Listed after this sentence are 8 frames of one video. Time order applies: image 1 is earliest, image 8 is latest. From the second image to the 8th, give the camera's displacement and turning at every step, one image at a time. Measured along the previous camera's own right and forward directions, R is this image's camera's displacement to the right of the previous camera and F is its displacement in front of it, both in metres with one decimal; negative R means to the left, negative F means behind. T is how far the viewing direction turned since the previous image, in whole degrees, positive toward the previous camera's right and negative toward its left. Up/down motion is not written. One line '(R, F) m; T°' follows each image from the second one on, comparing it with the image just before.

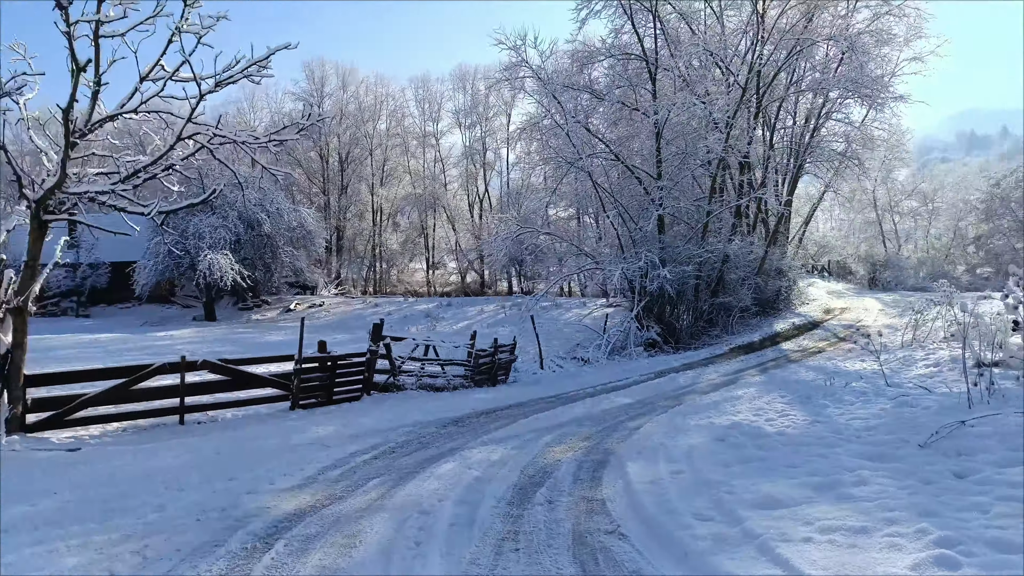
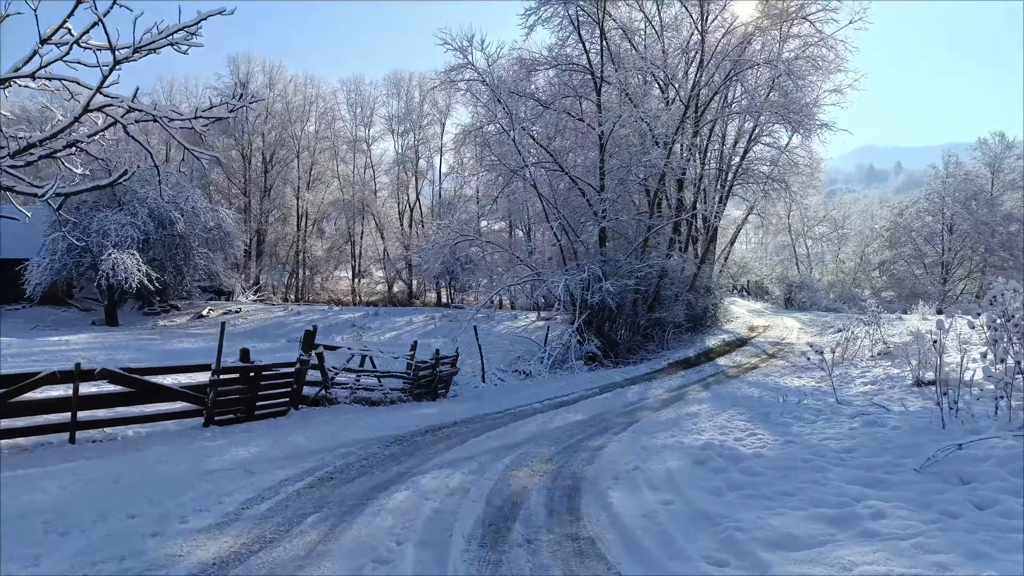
(-0.2, +0.3) m; +7°
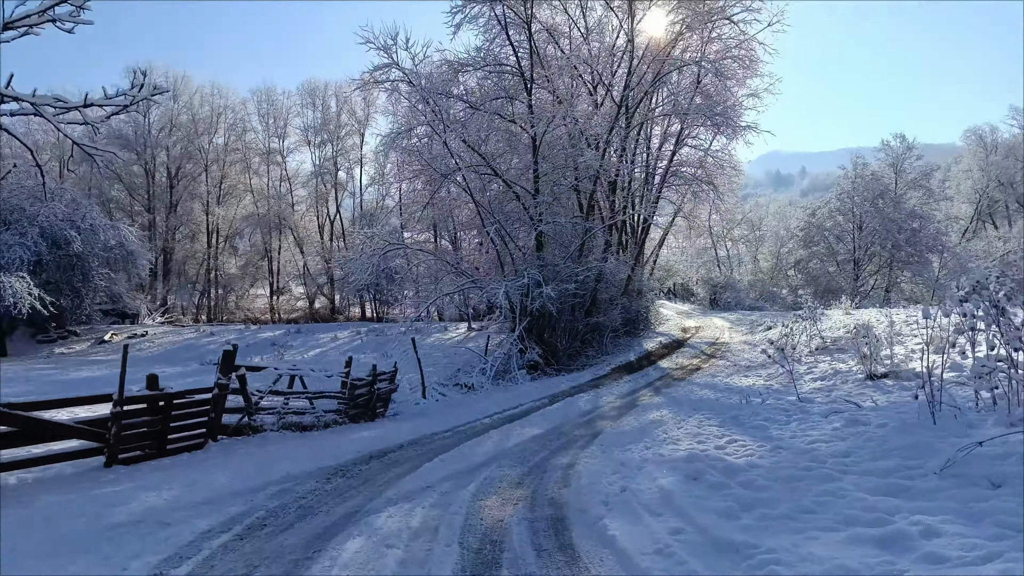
(-0.2, +0.4) m; +7°
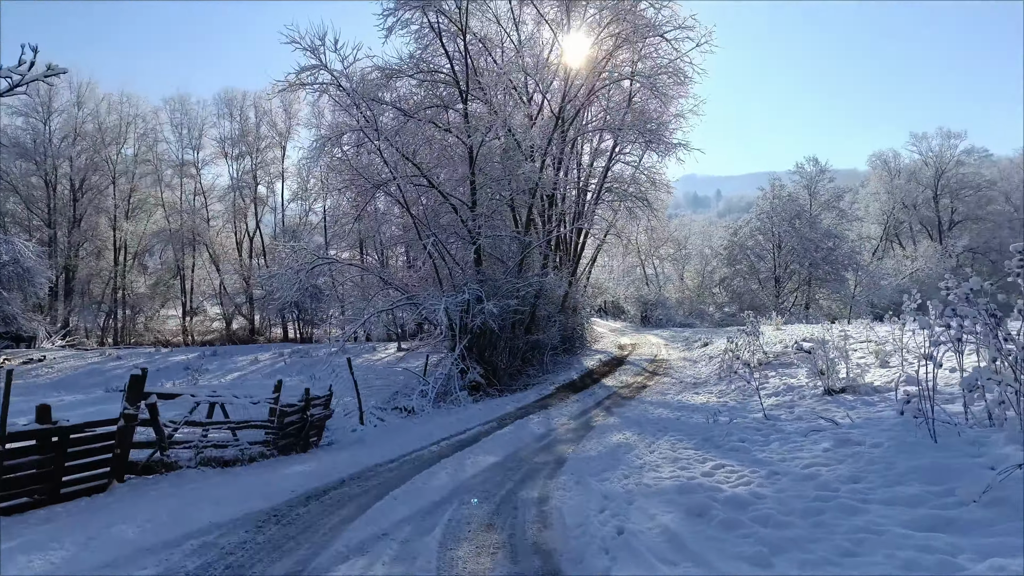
(-0.2, +0.4) m; +7°
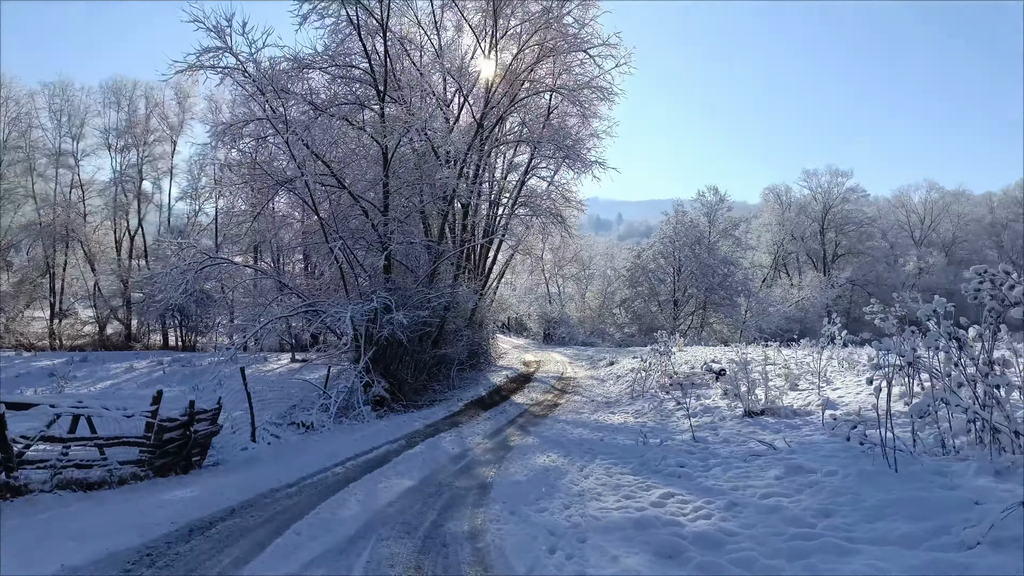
(-0.2, +0.4) m; +10°
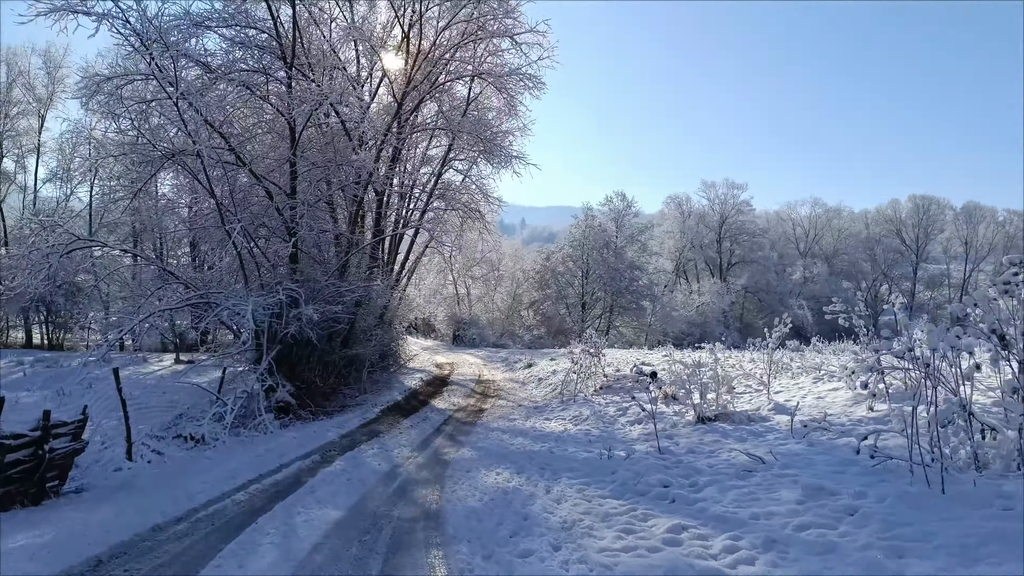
(-0.3, +0.7) m; +10°
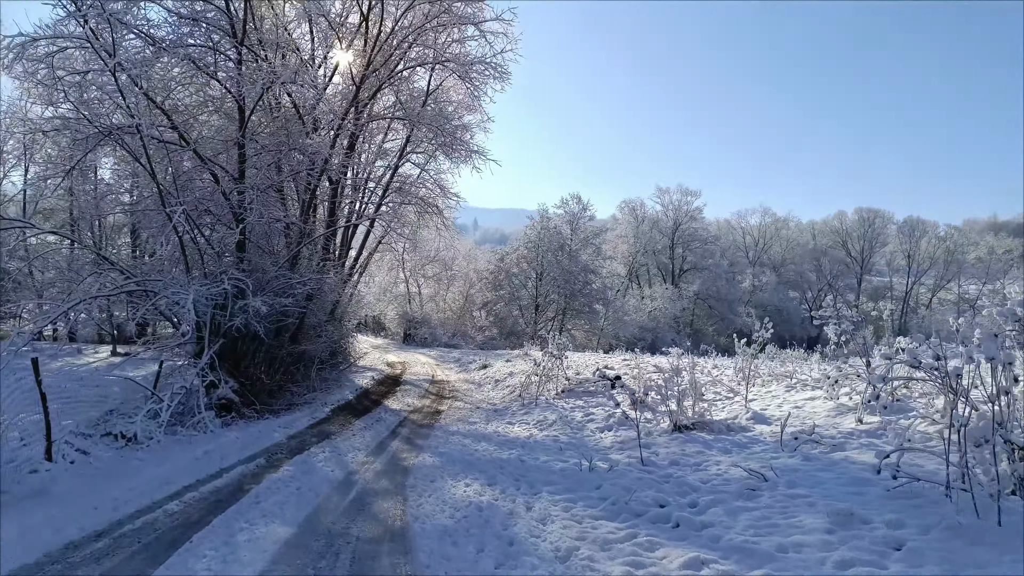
(-0.2, +0.4) m; +5°
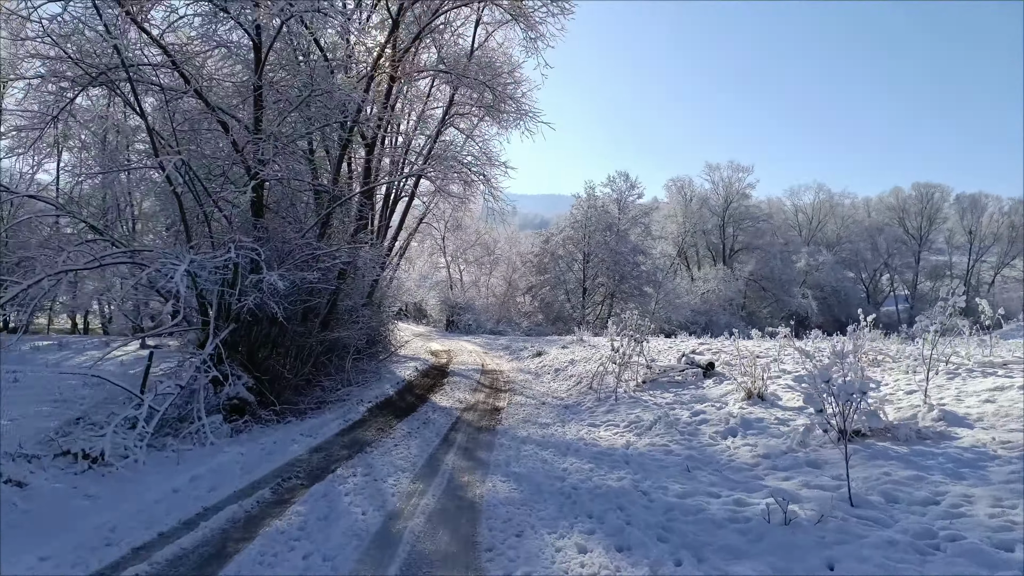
(-0.4, +1.4) m; -4°
